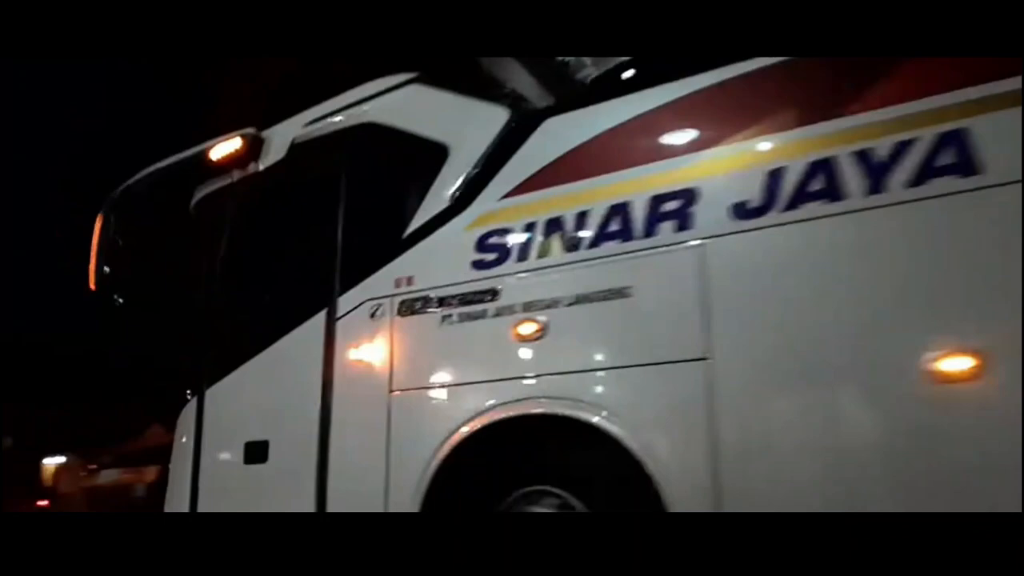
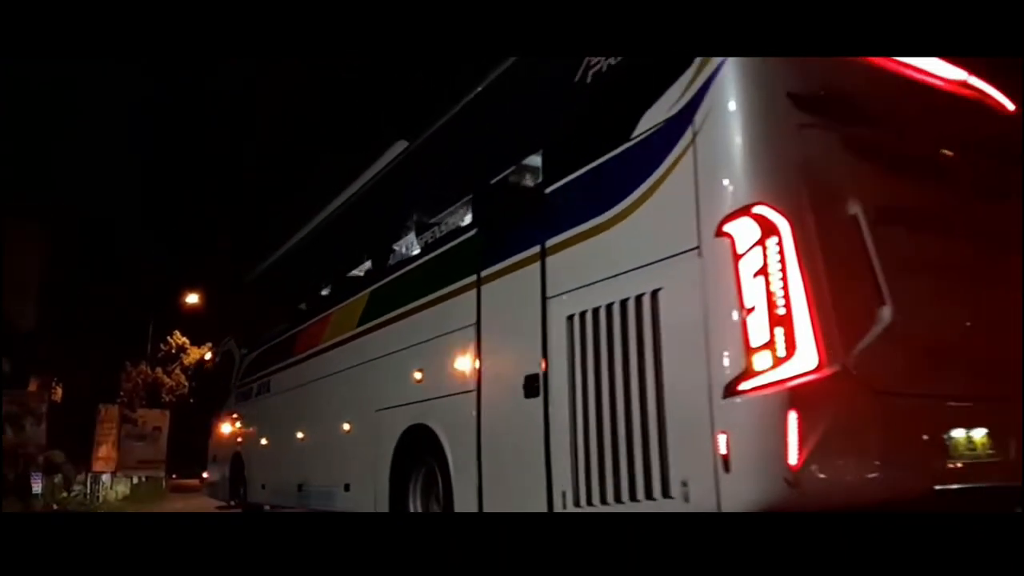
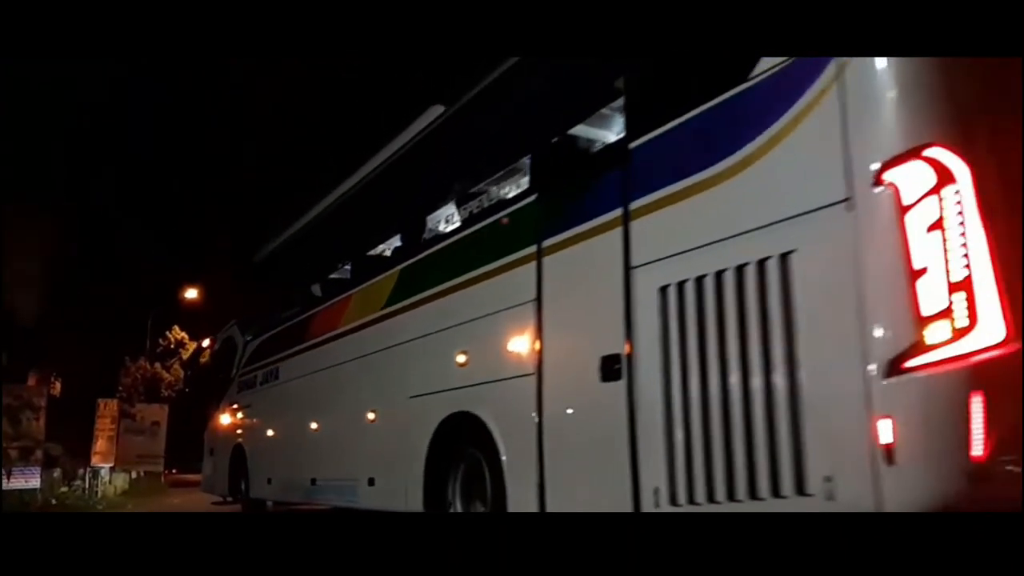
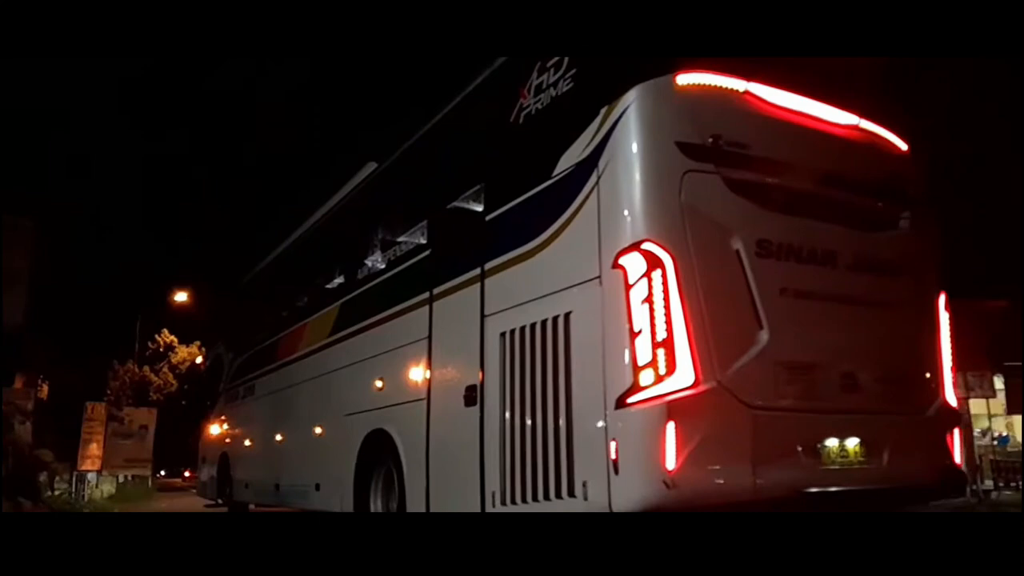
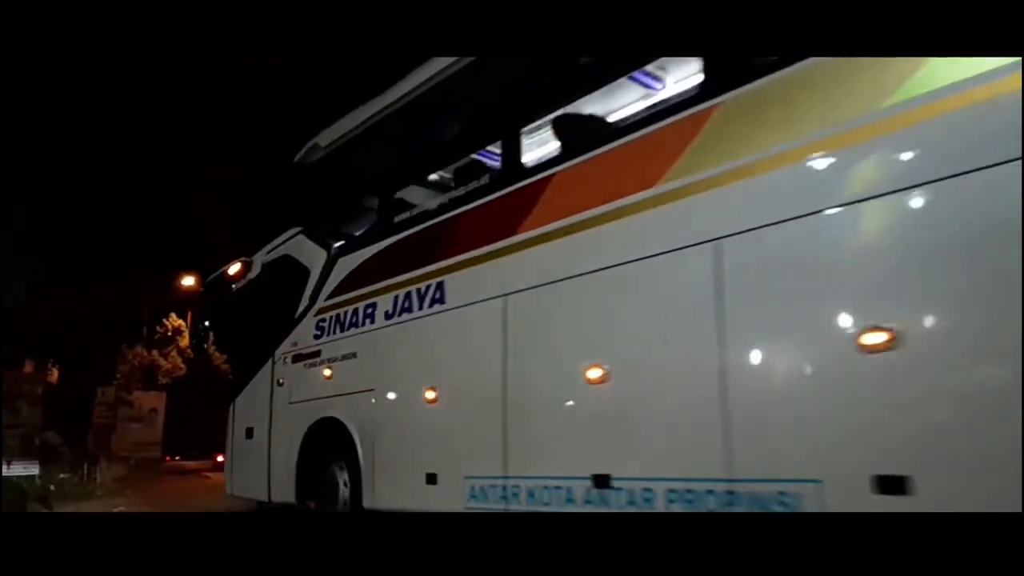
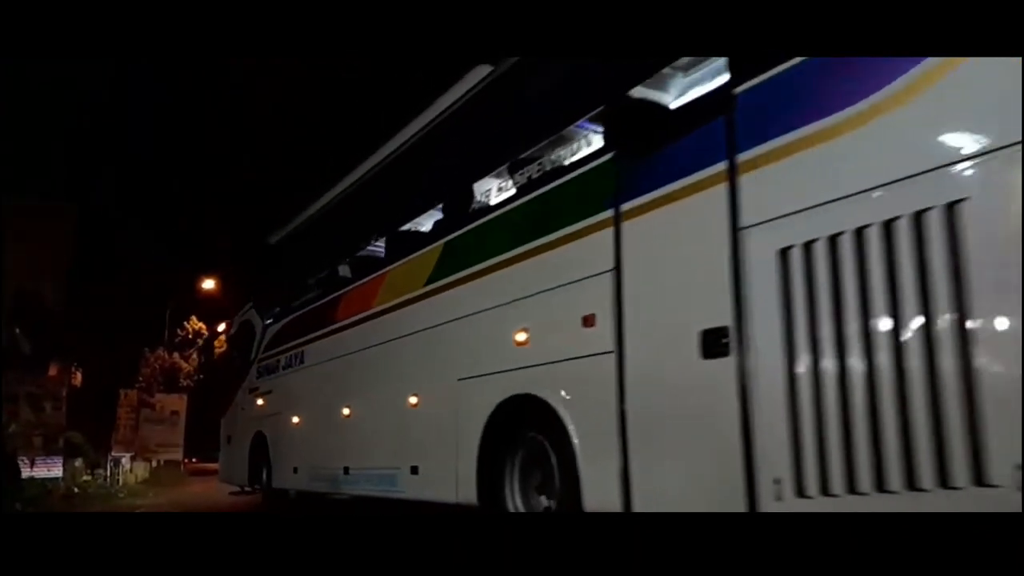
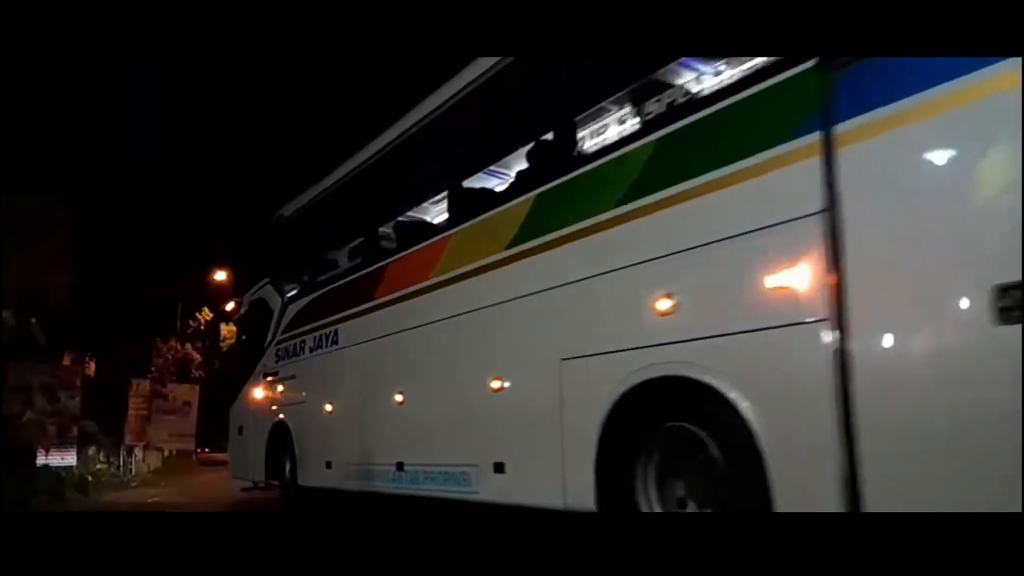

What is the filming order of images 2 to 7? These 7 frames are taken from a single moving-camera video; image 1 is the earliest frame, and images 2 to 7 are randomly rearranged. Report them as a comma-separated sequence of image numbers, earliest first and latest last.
5, 7, 6, 3, 2, 4
